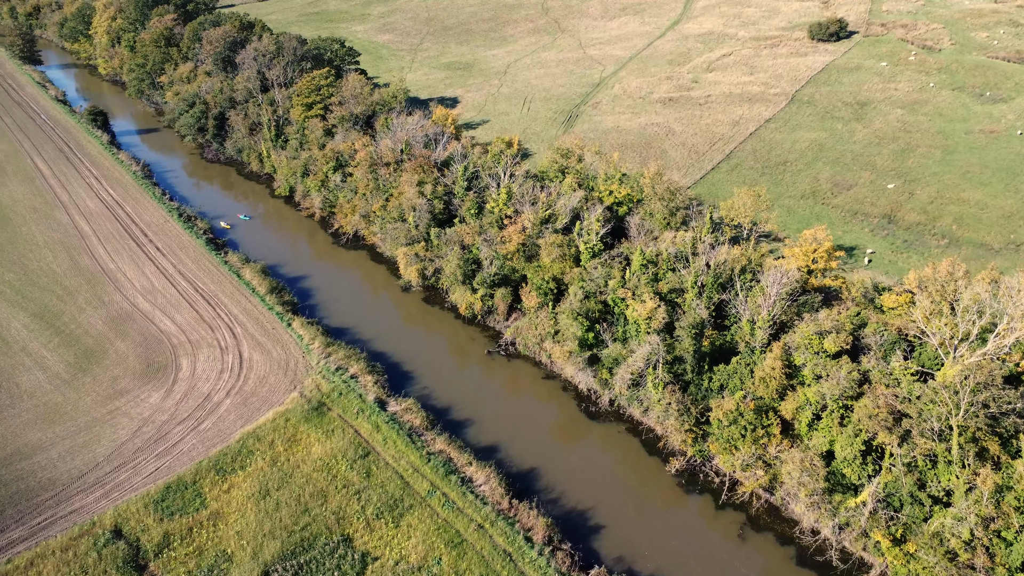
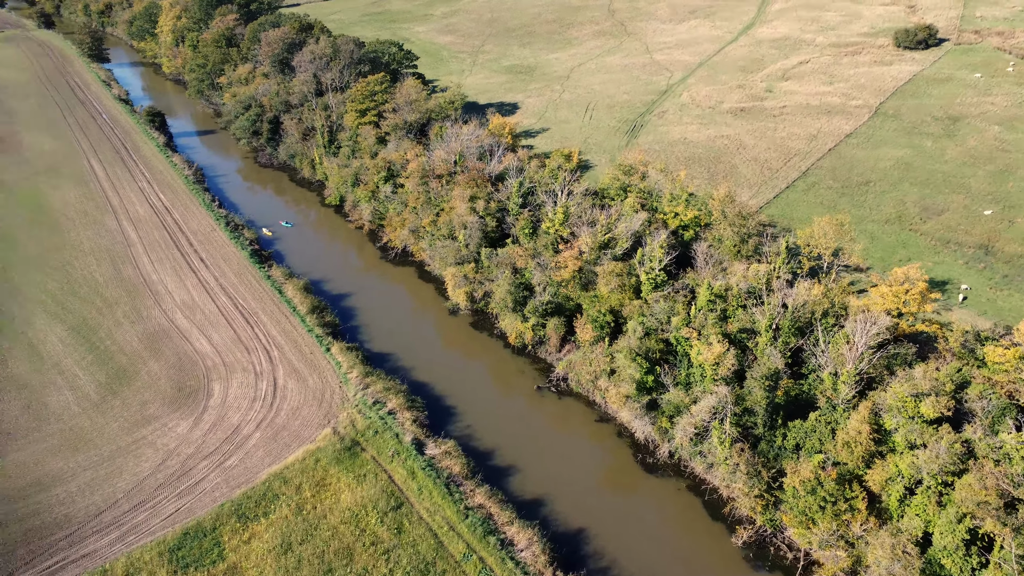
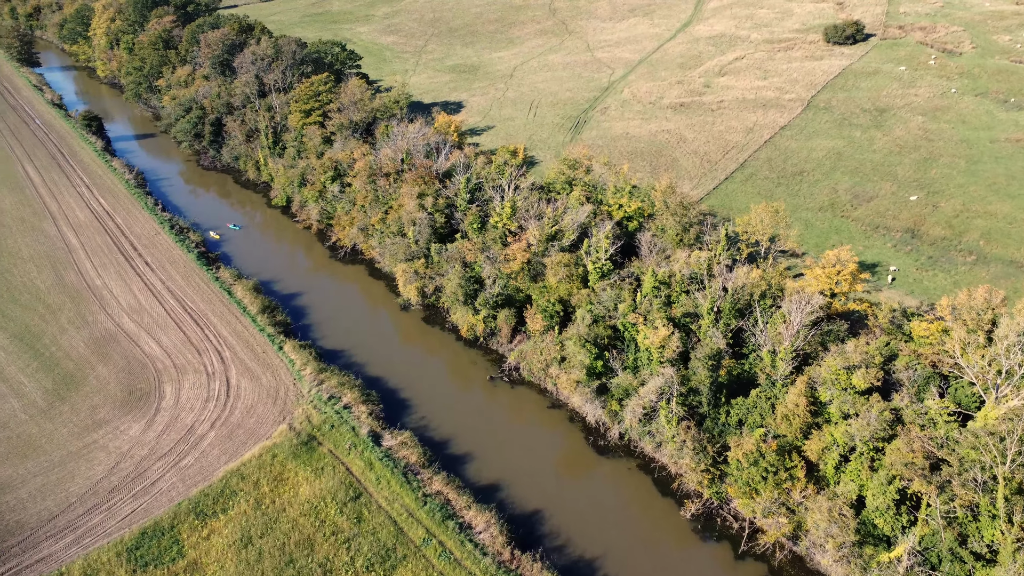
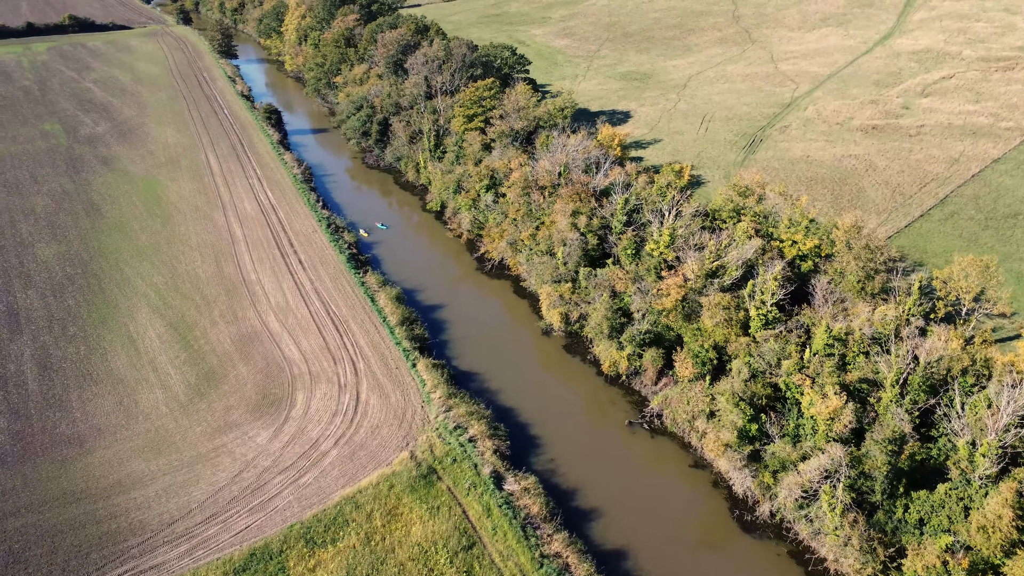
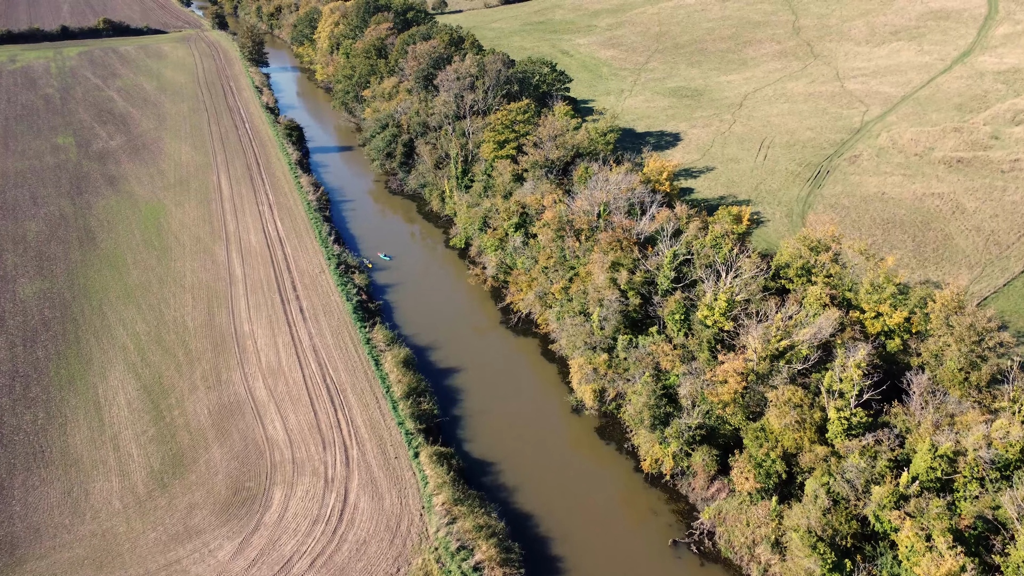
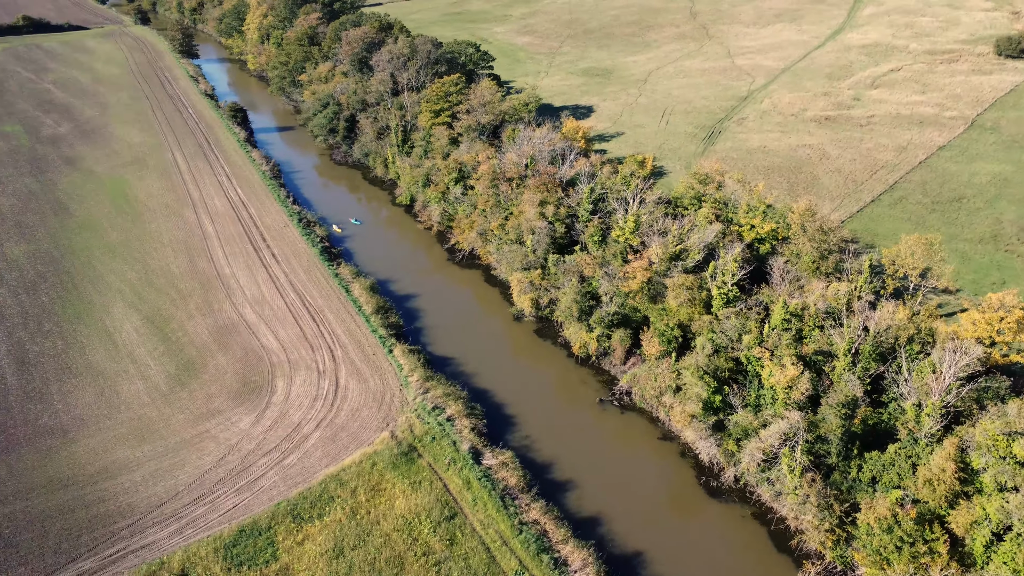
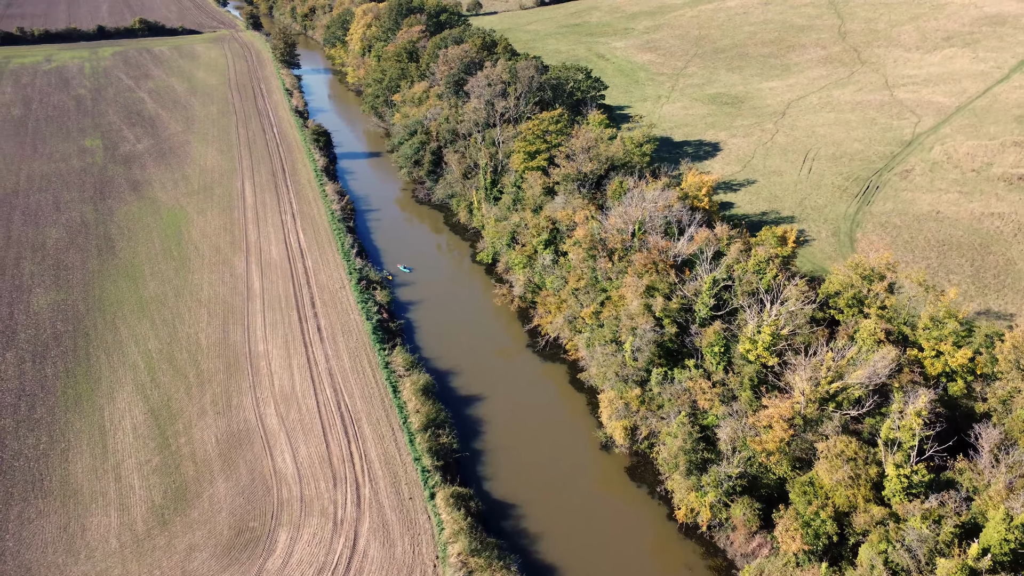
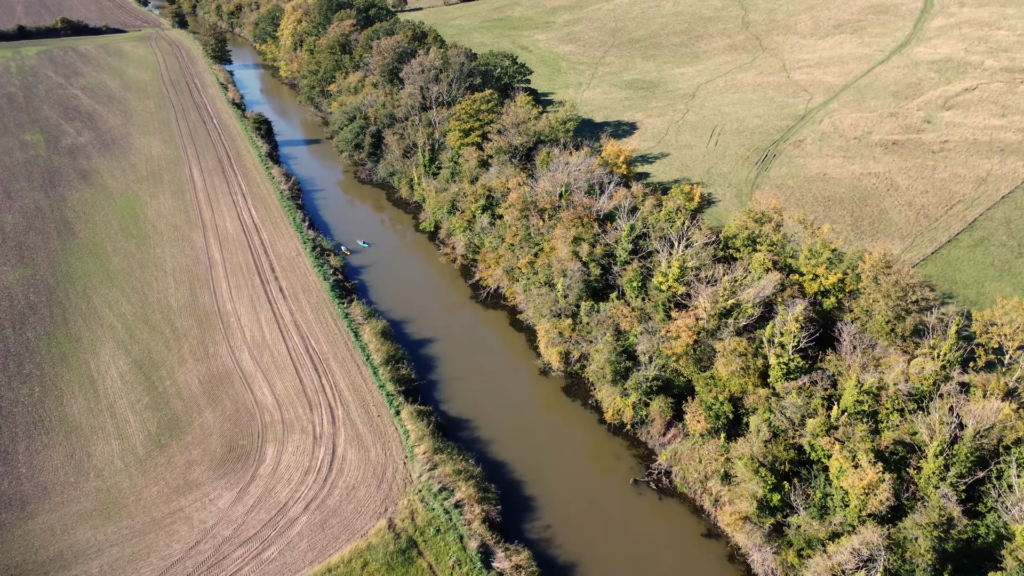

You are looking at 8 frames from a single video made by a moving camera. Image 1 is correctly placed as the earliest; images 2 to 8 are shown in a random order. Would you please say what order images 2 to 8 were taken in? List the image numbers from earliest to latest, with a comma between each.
3, 2, 6, 4, 8, 5, 7
